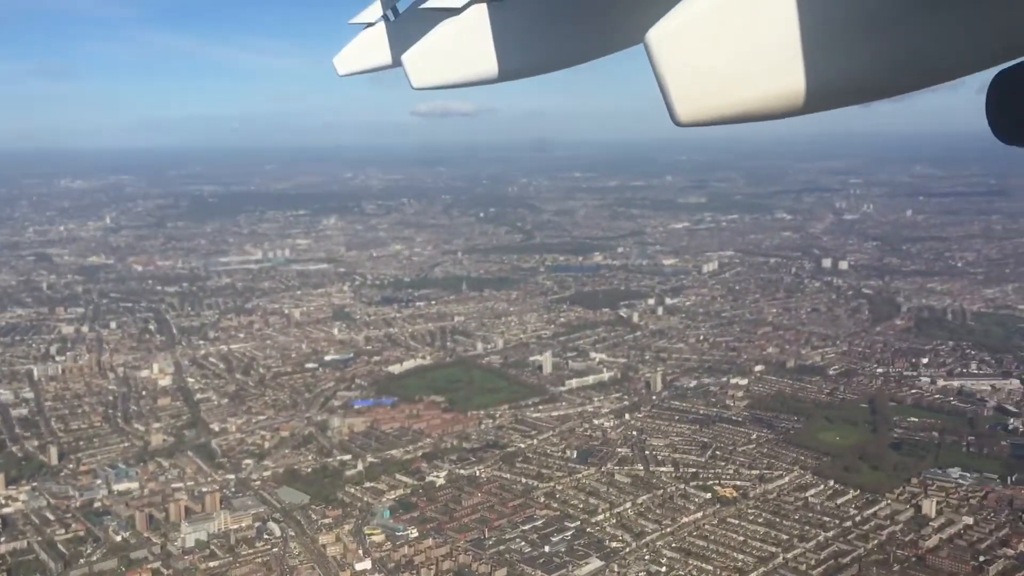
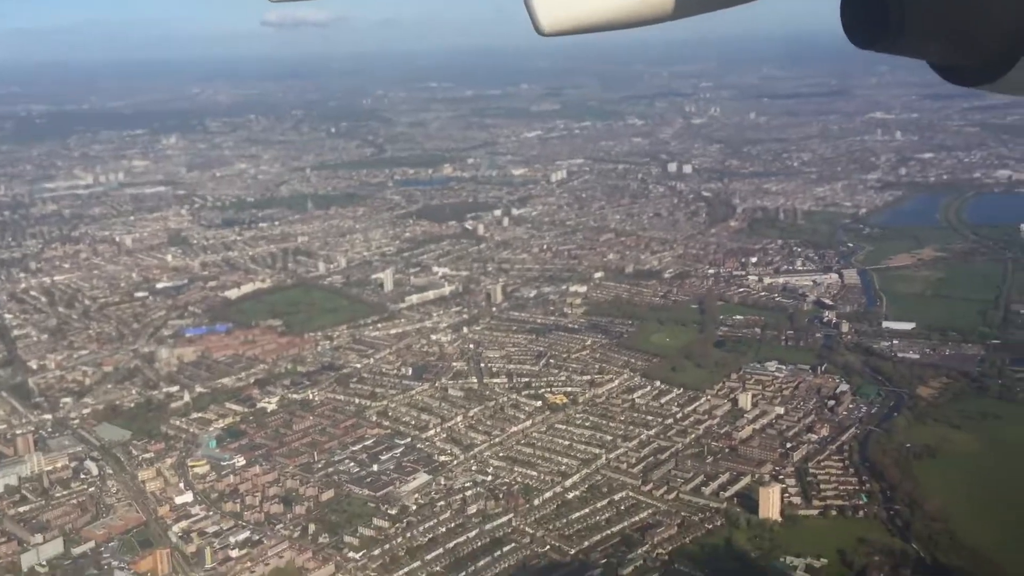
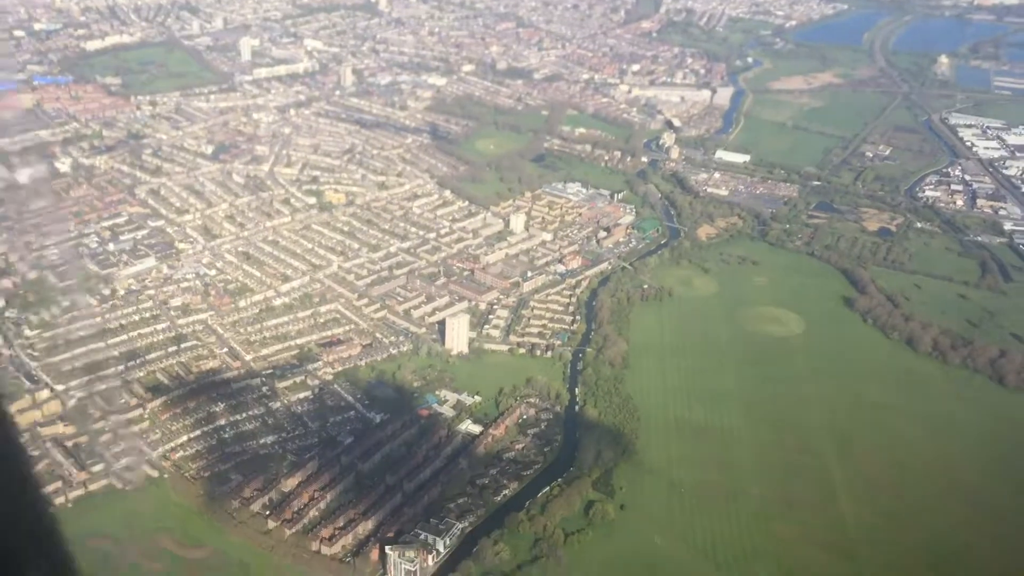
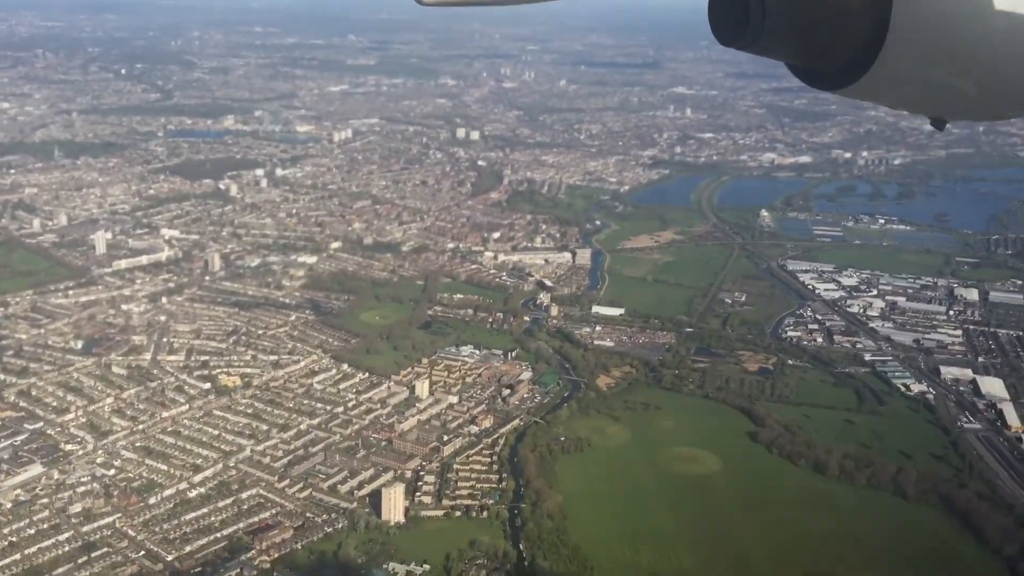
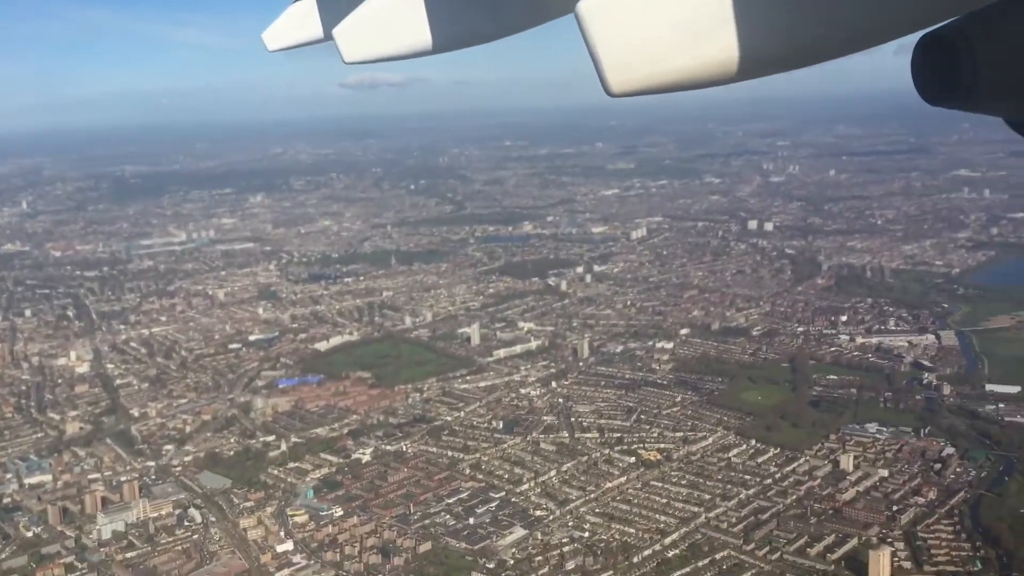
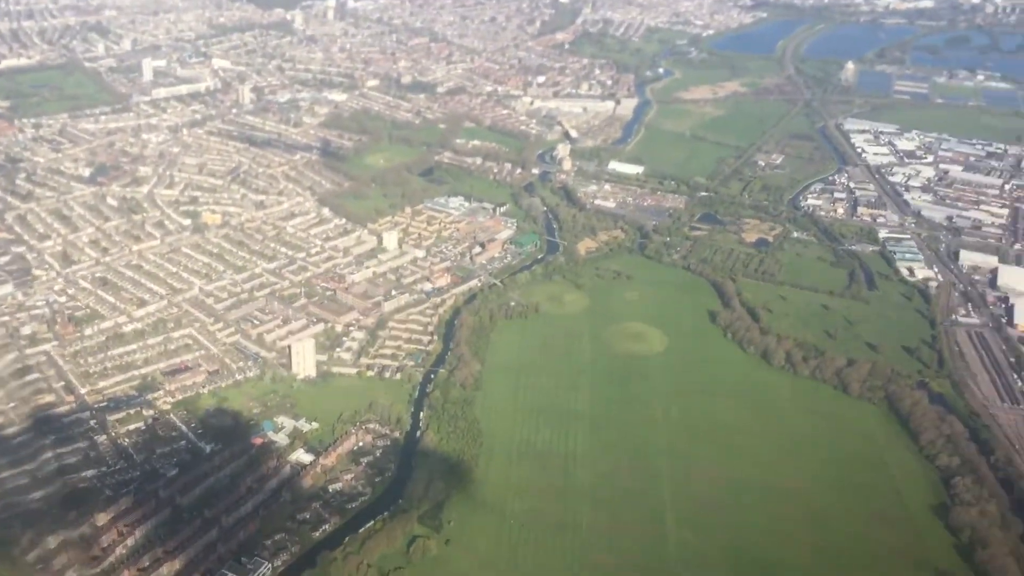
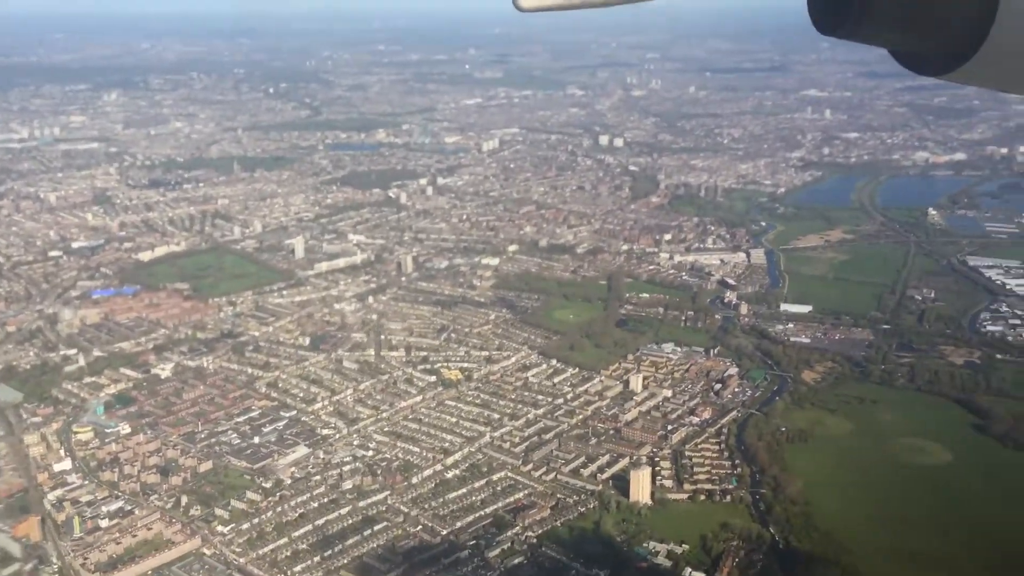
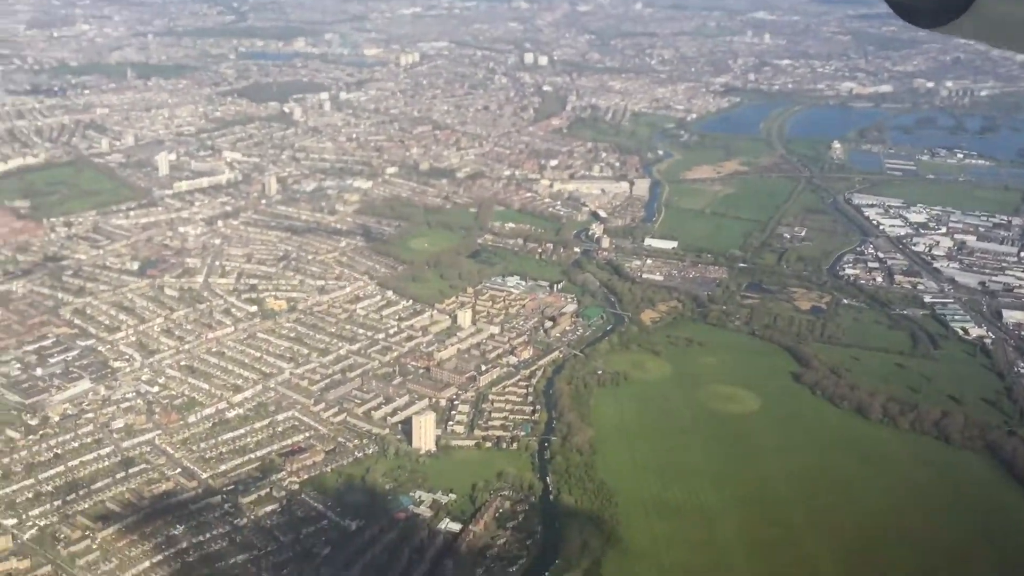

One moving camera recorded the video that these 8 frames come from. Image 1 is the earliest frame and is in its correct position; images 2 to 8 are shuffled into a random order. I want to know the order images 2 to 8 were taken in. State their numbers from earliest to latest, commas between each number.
5, 2, 7, 4, 8, 3, 6
